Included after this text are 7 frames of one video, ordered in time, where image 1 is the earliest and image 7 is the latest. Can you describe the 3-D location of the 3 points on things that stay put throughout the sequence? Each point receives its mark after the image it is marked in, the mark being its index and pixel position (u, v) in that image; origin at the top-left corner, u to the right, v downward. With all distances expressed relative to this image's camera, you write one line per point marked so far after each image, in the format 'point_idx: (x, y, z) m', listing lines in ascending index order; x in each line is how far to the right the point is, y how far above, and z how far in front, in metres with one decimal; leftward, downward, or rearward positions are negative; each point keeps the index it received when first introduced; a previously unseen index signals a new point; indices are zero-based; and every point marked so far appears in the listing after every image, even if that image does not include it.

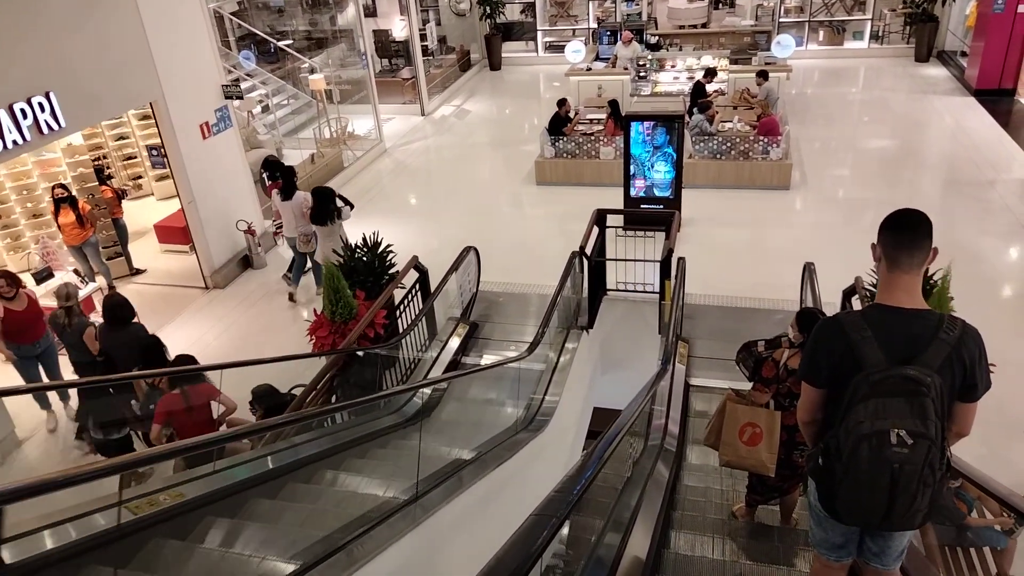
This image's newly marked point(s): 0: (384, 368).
0: (-1.0, -0.6, +5.8) m
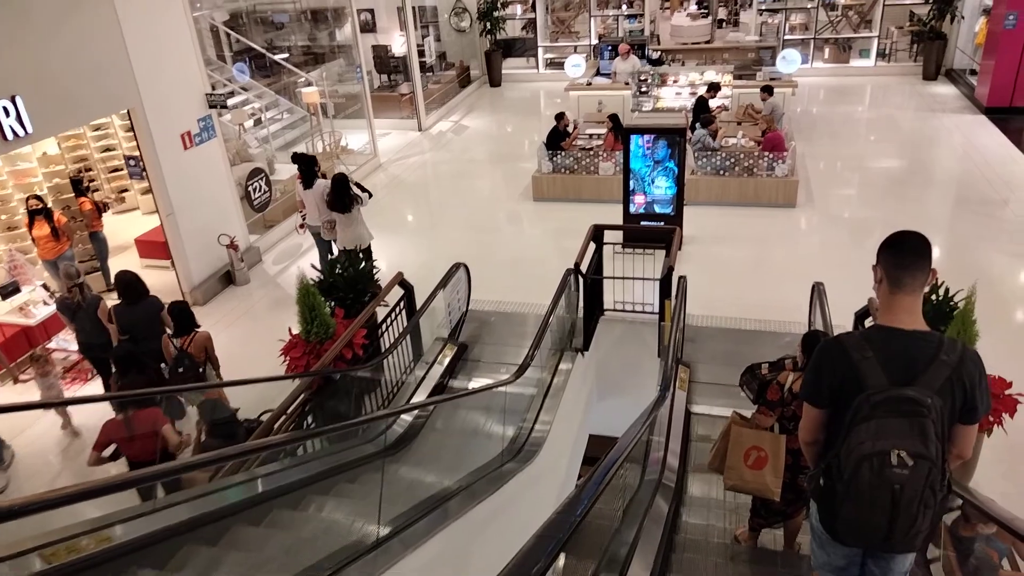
0: (-1.1, -0.8, +5.4) m
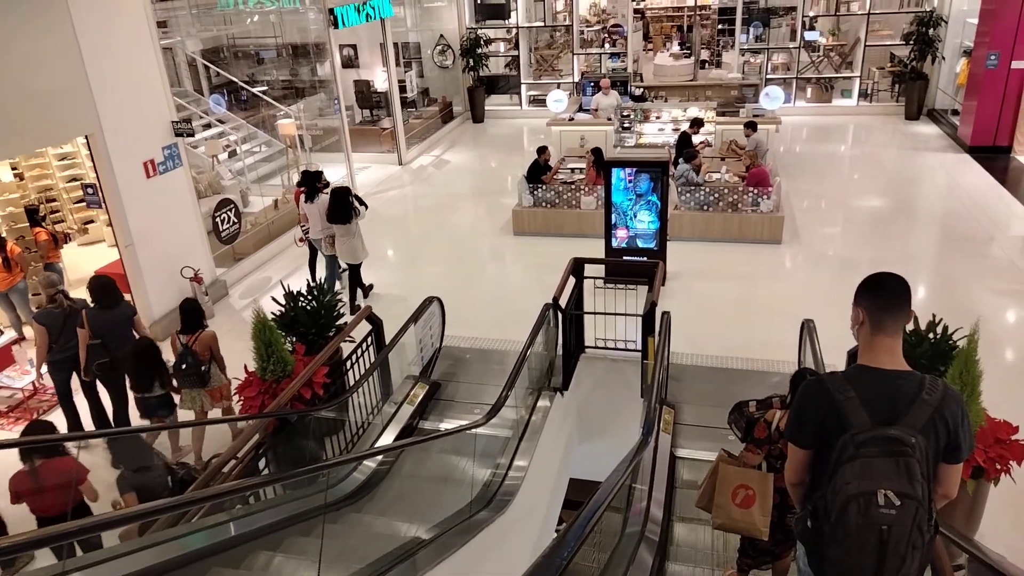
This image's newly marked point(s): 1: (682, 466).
0: (-1.3, -1.0, +5.0) m
1: (+1.2, -1.2, +5.4) m
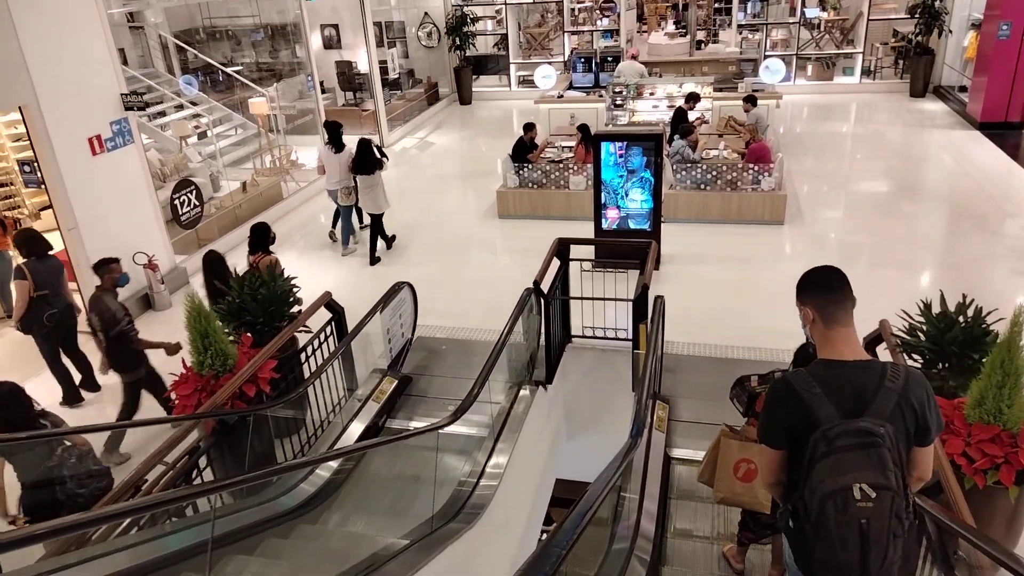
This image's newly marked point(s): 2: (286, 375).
0: (-1.4, -0.9, +4.5) m
1: (+1.1, -1.1, +4.8) m
2: (-1.4, -0.5, +4.6) m
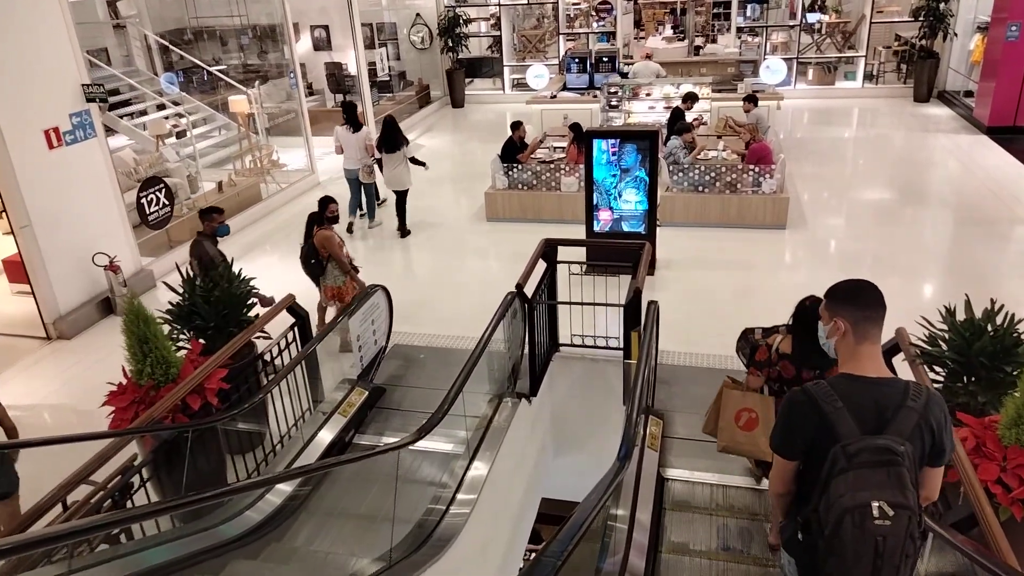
0: (-1.6, -0.9, +4.0) m
1: (+1.0, -1.1, +4.4) m
2: (-1.5, -0.6, +4.2) m
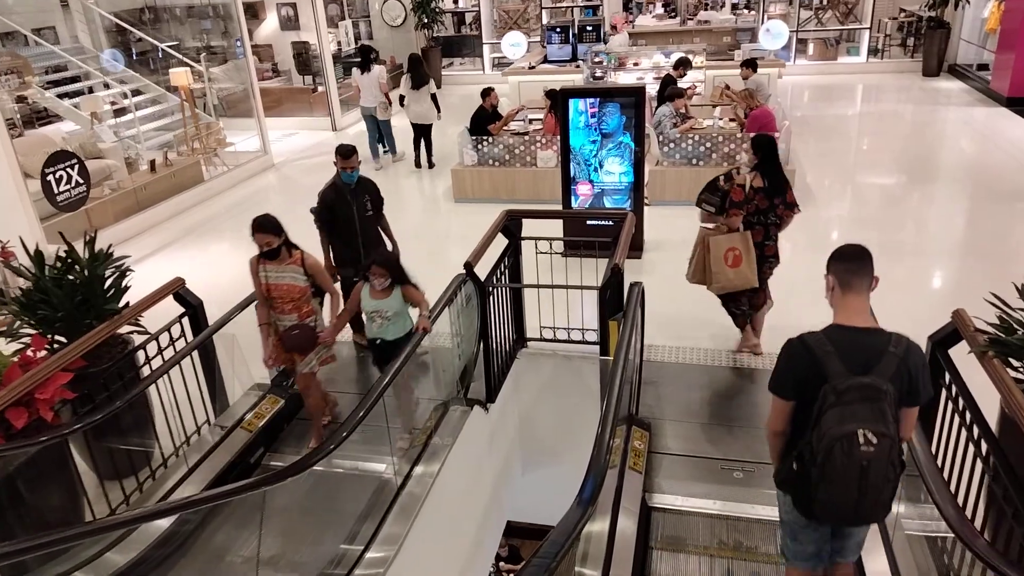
0: (-1.8, -0.8, +3.1) m
1: (+0.7, -1.0, +3.5) m
2: (-1.8, -0.5, +3.2) m
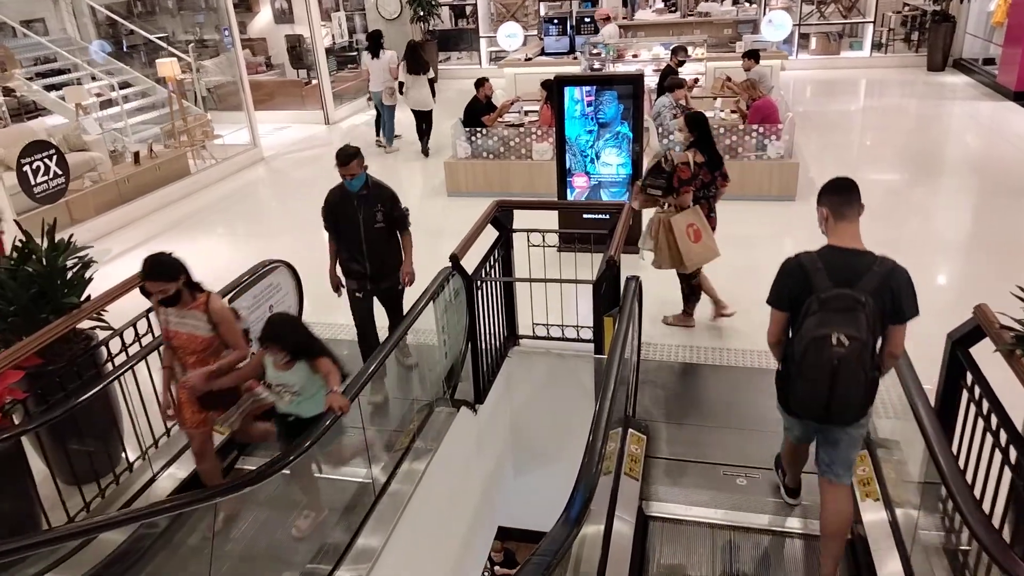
0: (-1.9, -0.8, +2.9) m
1: (+0.7, -1.0, +3.3) m
2: (-1.9, -0.4, +3.0) m
